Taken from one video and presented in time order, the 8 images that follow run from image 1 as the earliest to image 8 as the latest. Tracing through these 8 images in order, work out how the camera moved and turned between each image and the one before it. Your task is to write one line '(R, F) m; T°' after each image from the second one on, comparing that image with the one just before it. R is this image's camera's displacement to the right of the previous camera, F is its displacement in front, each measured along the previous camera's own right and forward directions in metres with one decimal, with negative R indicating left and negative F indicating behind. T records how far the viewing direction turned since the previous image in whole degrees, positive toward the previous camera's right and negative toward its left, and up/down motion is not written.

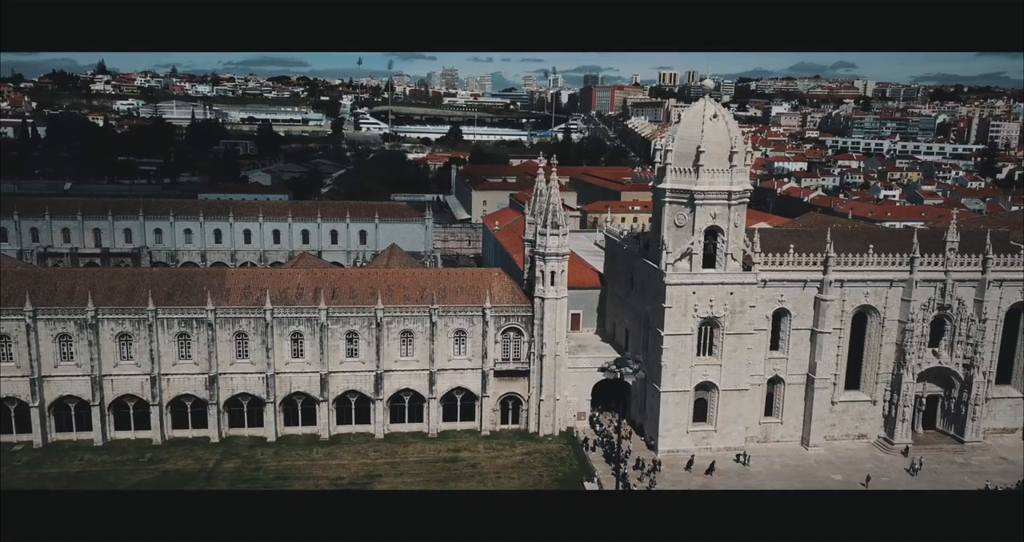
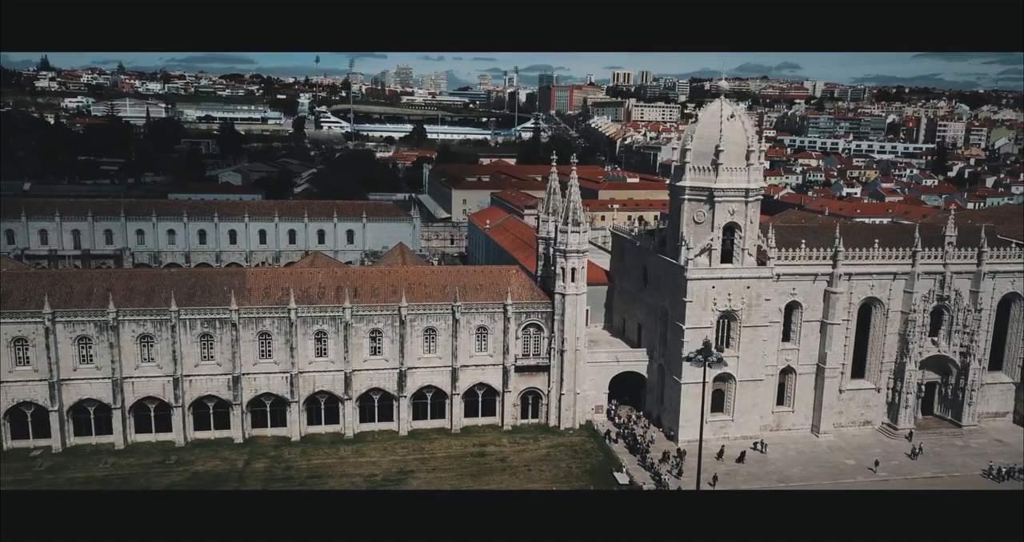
(-2.9, -0.5) m; +3°
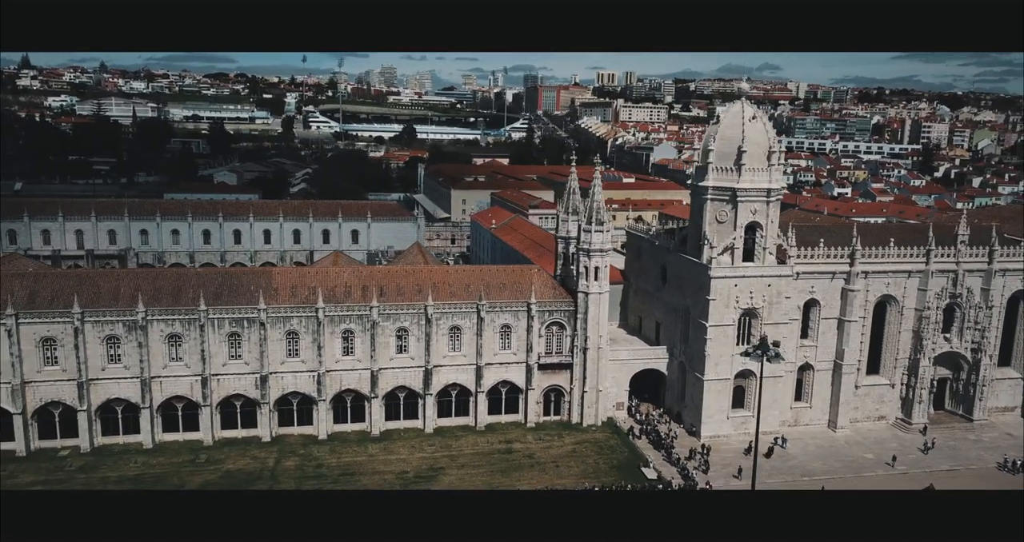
(-1.8, -0.4) m; +1°
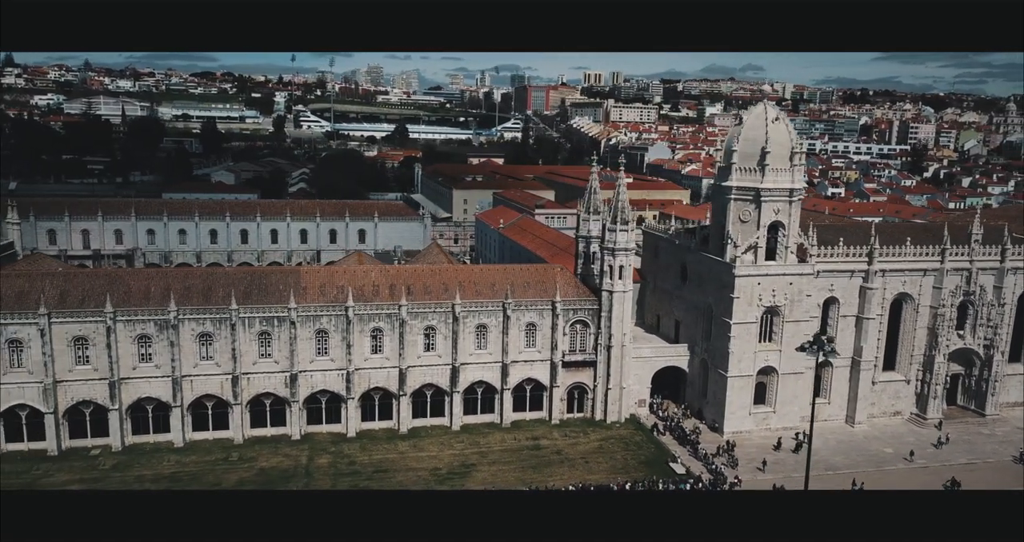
(-1.8, -0.4) m; +1°
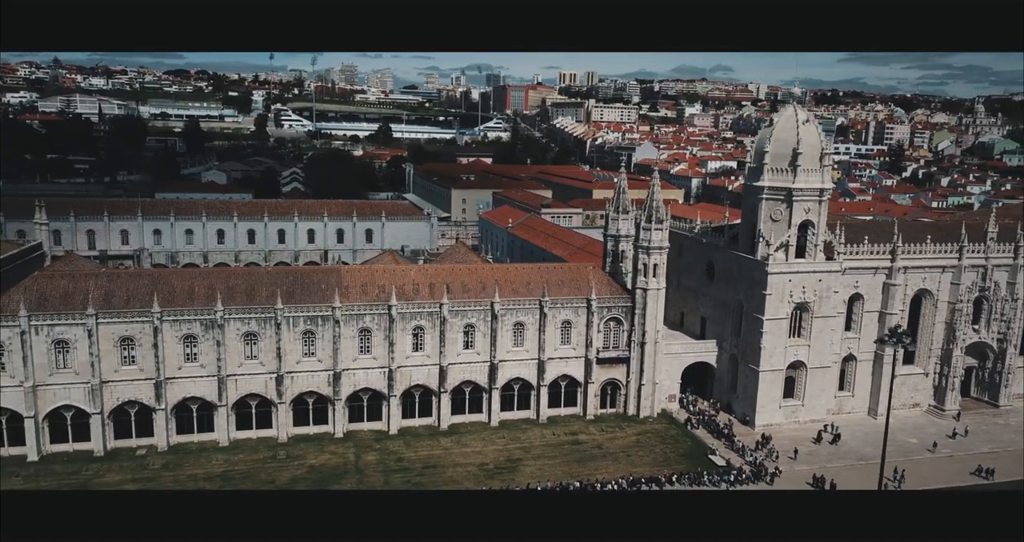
(-2.8, -0.5) m; +2°
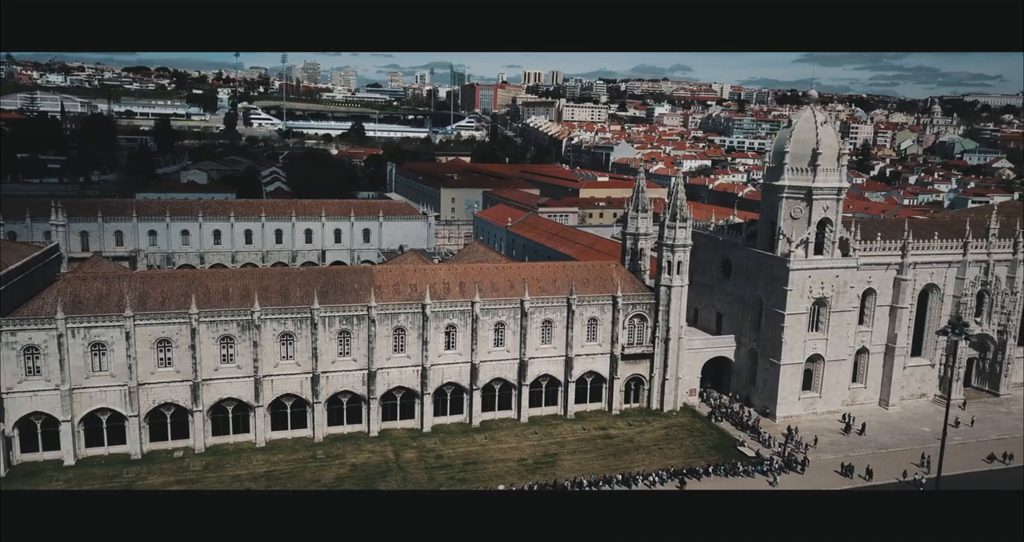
(-2.9, -0.4) m; +3°
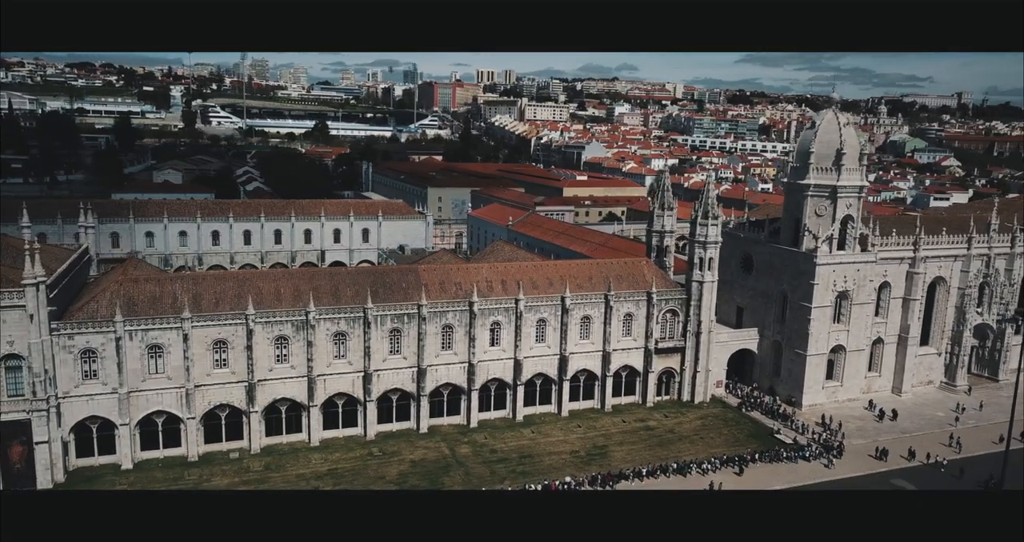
(-4.1, -0.6) m; +4°
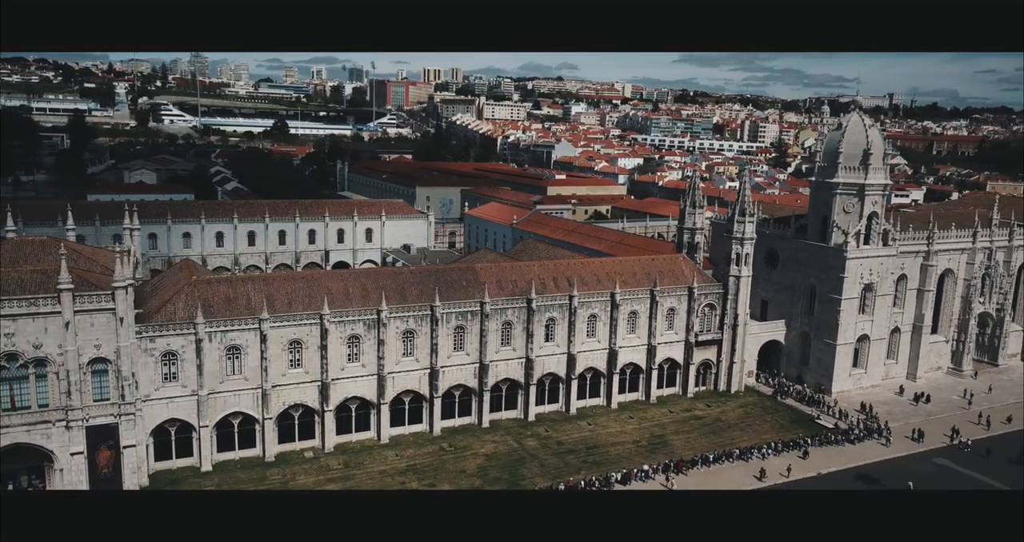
(-5.0, -0.7) m; +4°
